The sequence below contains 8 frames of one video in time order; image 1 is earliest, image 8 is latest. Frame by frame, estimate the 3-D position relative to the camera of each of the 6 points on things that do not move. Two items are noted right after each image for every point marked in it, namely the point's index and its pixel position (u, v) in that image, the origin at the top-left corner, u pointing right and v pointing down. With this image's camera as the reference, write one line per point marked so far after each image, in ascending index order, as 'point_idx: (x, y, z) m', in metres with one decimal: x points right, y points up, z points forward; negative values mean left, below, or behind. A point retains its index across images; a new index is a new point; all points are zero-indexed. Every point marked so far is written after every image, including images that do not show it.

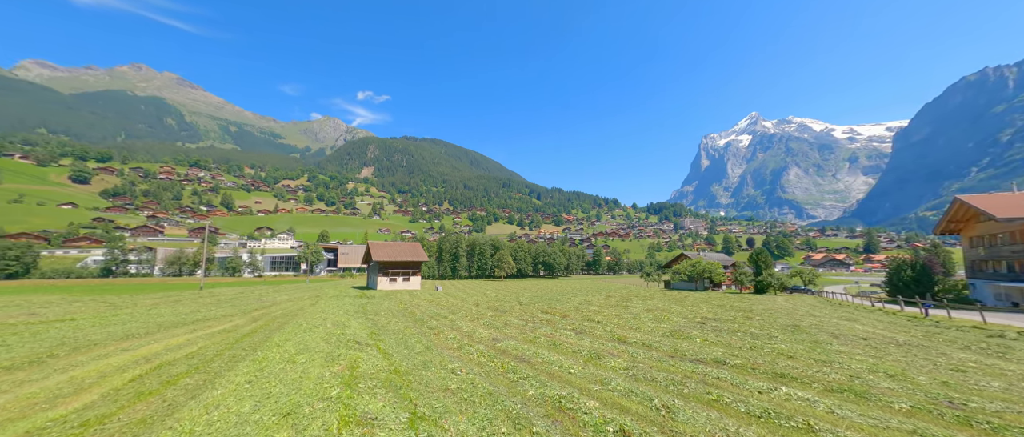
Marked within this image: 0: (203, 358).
0: (-9.0, -4.2, +11.0) m
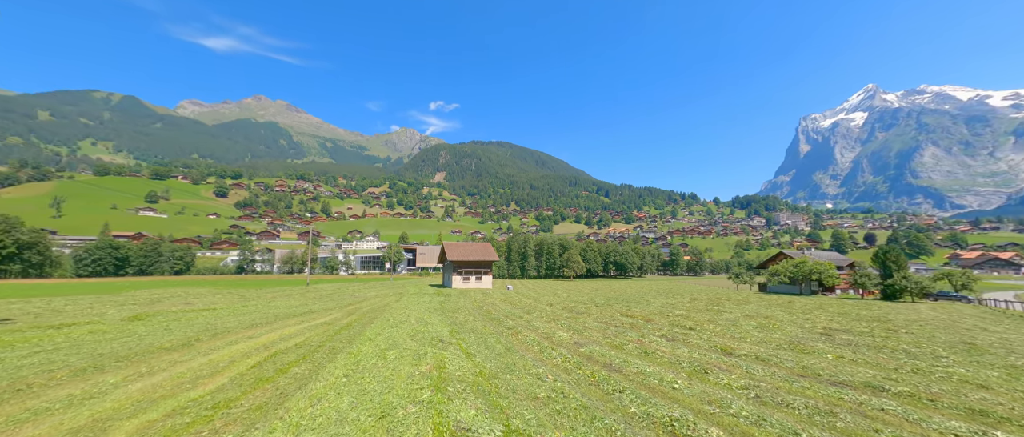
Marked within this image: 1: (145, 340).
0: (-6.5, -4.4, +12.0) m
1: (-13.9, -4.6, +14.0) m
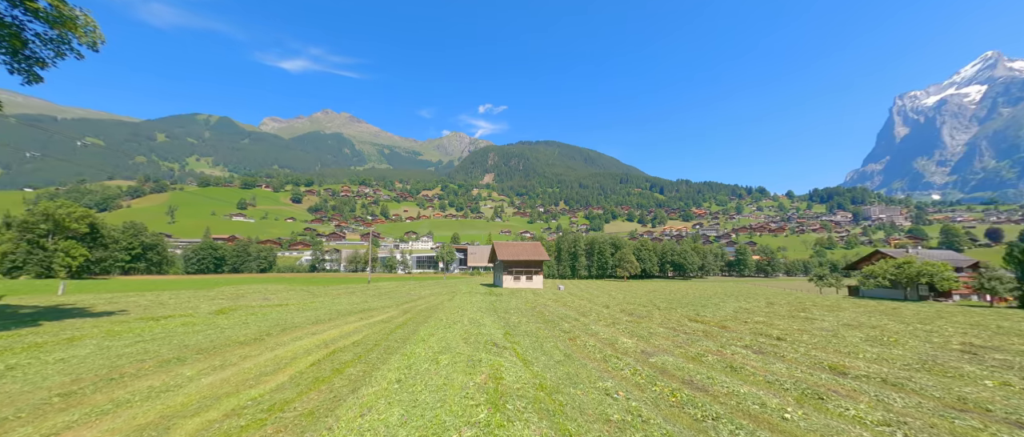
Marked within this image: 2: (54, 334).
0: (-4.7, -4.3, +12.1) m
1: (-11.8, -4.7, +15.1) m
2: (-18.7, -4.6, +15.0) m
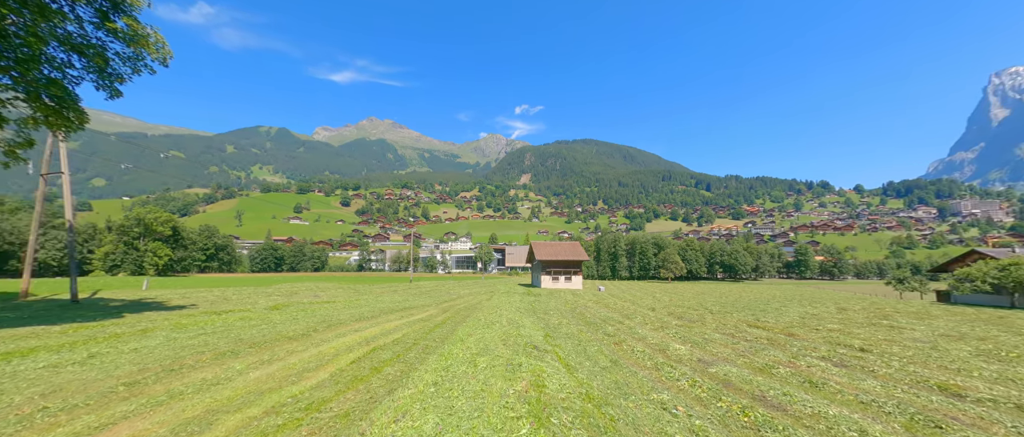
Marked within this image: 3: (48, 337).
0: (-3.4, -4.3, +12.1) m
1: (-10.2, -4.7, +15.7) m
2: (-17.0, -4.7, +16.3) m
3: (-16.2, -4.1, +12.8) m
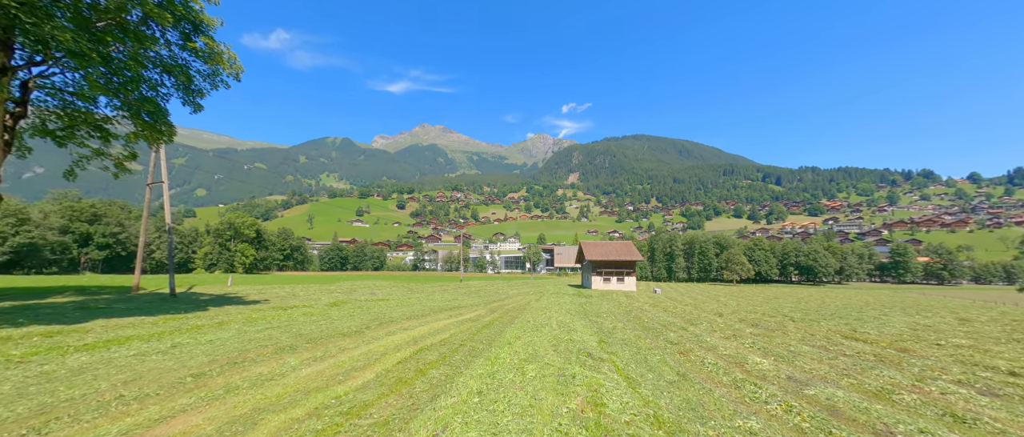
0: (-1.8, -4.2, +11.8) m
1: (-8.0, -4.7, +16.3) m
2: (-14.7, -4.8, +17.8) m
3: (-14.4, -4.2, +14.2) m
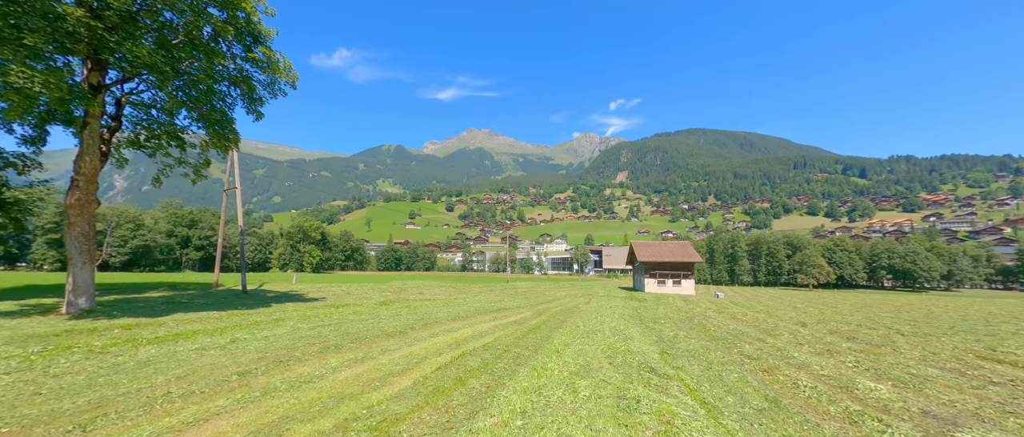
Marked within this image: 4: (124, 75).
0: (-0.3, -4.1, +11.1) m
1: (-5.9, -4.6, +16.4) m
2: (-12.4, -4.8, +18.7) m
3: (-12.6, -4.3, +15.1) m
4: (-18.7, +6.9, +17.7) m
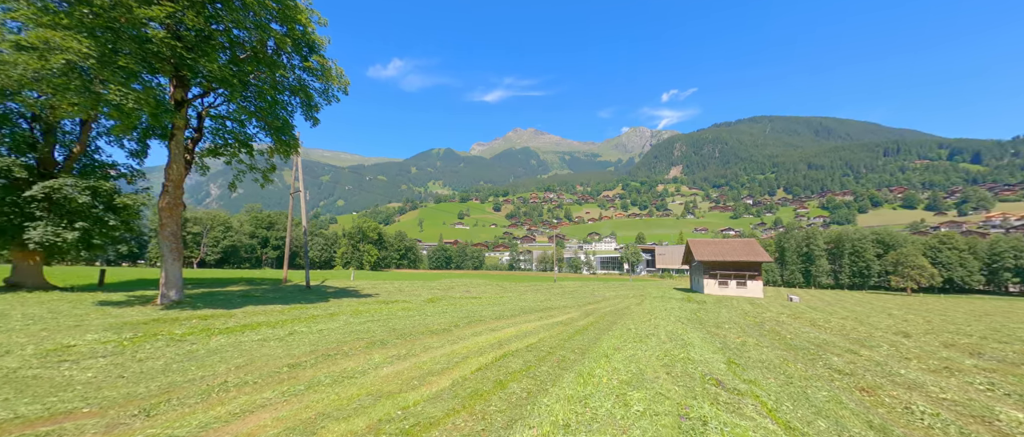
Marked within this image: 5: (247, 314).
0: (+1.0, -4.0, +10.6) m
1: (-3.9, -4.6, +16.5) m
2: (-10.0, -4.8, +19.7) m
3: (-10.6, -4.2, +16.1) m
4: (-16.5, +6.8, +19.5) m
5: (-11.6, -4.2, +16.2) m
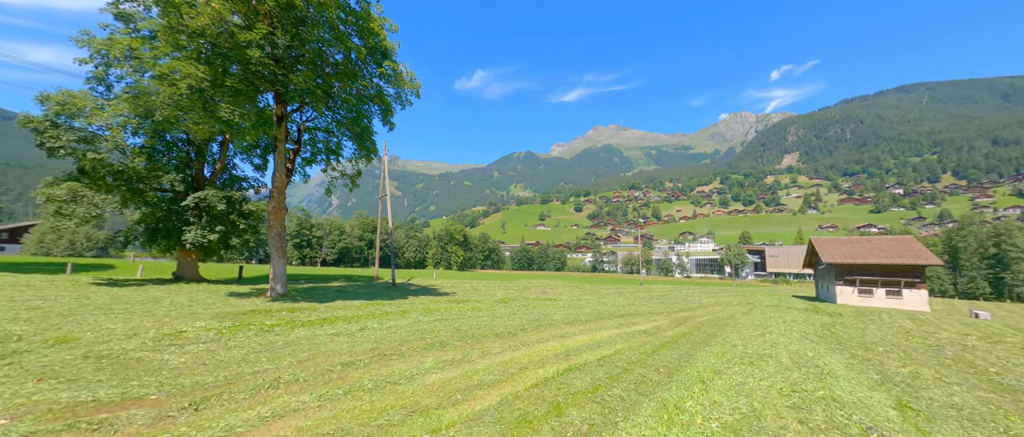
0: (+2.8, -3.7, +8.9) m
1: (-0.6, -4.4, +15.8) m
2: (-5.9, -4.8, +20.2) m
3: (-7.3, -4.2, +16.9) m
4: (-12.4, +6.7, +21.6) m
5: (-8.3, -4.2, +17.2) m
